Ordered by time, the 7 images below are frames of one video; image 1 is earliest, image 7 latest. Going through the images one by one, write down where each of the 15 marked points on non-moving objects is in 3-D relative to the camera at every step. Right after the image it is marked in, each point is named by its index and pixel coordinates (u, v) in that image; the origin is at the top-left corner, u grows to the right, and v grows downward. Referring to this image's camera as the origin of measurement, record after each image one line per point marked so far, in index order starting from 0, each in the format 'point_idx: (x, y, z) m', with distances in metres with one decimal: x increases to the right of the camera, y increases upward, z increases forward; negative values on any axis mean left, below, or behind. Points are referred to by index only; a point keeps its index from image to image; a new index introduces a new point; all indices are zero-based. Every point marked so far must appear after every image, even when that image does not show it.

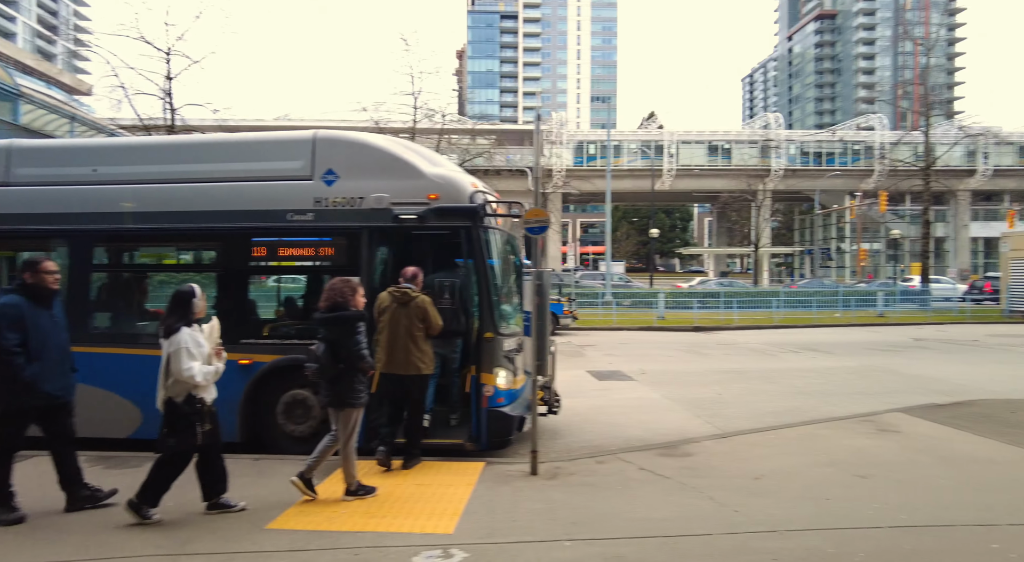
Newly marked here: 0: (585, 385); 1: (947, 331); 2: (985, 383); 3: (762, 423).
0: (+1.2, -1.8, +10.1) m
1: (+13.9, -1.6, +18.7) m
2: (+7.5, -1.6, +9.2) m
3: (+2.9, -1.7, +6.8) m
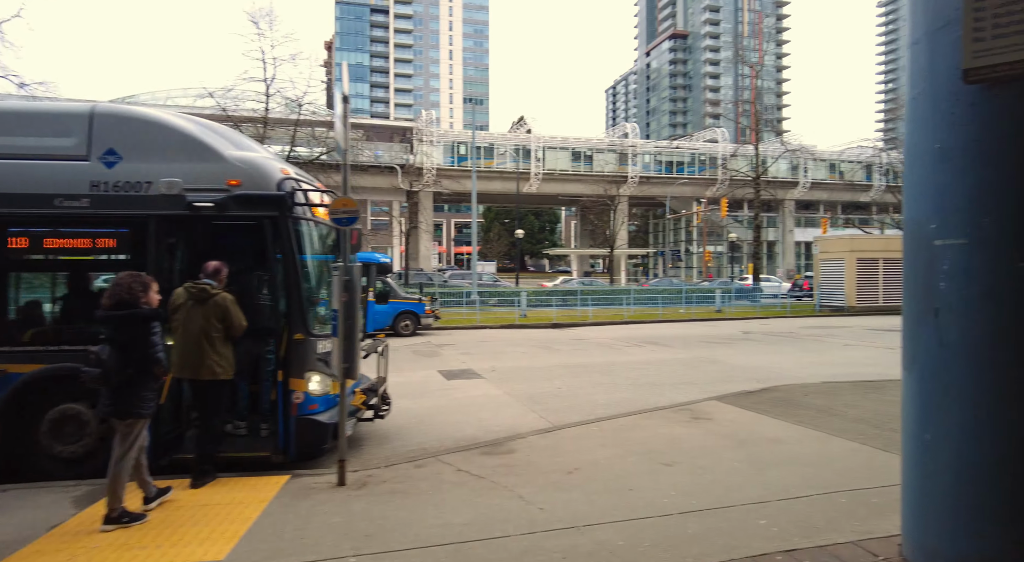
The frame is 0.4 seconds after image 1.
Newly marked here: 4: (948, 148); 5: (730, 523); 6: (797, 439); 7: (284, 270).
0: (-1.4, -1.8, +9.8) m
1: (+9.2, -1.6, +20.9) m
2: (+4.9, -1.6, +10.3) m
3: (+0.9, -1.6, +7.0) m
4: (+2.1, +0.7, +2.9) m
5: (+1.3, -1.5, +3.6) m
6: (+2.7, -1.5, +5.5) m
7: (-2.0, +0.1, +5.1) m
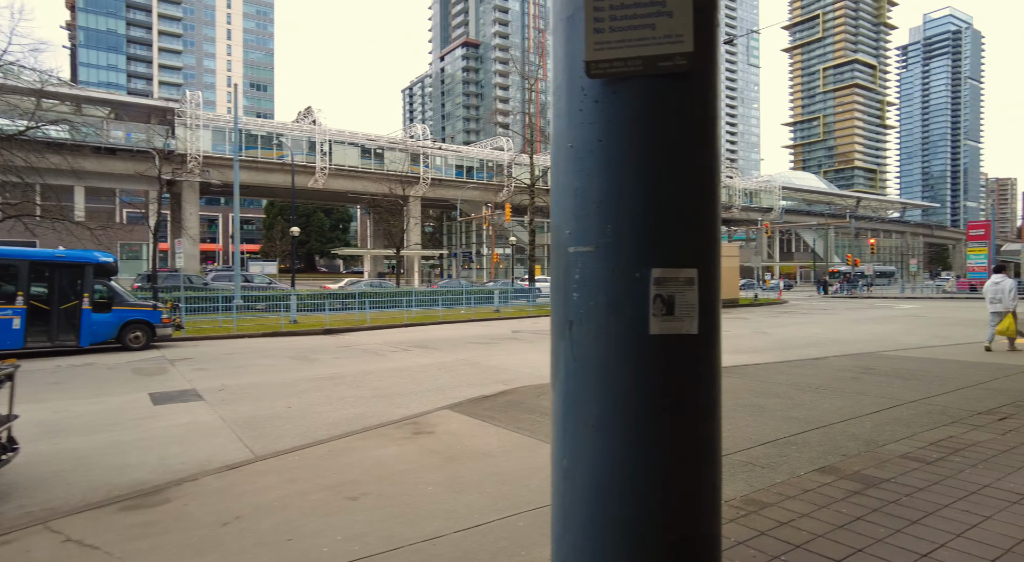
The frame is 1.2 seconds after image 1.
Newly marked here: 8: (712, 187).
0: (-5.3, -1.8, +8.1) m
1: (+1.1, -1.6, +22.1) m
2: (+0.5, -1.6, +10.6) m
3: (-2.2, -1.7, +6.1) m
4: (+0.3, +0.6, +2.6) m
5: (-0.7, -1.5, +3.1) m
6: (0.0, -1.6, +5.4) m
7: (-4.3, 0.0, +3.4) m
8: (+0.9, +0.4, +2.7) m
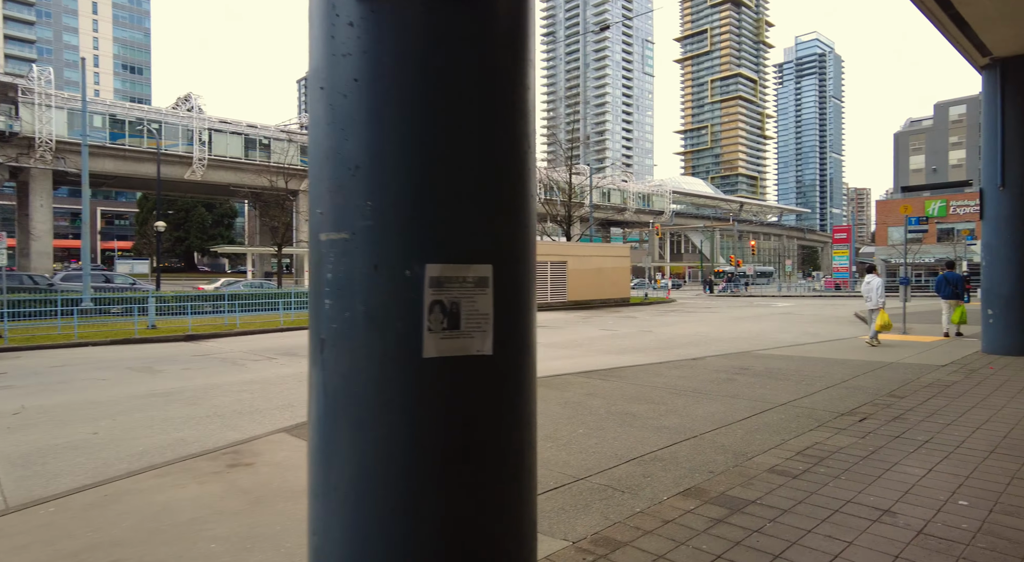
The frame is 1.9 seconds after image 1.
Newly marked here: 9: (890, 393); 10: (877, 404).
0: (-7.0, -1.8, +6.3) m
1: (-2.9, -1.6, +21.1) m
2: (-1.7, -1.6, +9.7) m
3: (-3.6, -1.7, +4.9) m
4: (-0.6, +0.6, +1.9) m
5: (-1.6, -1.5, +2.1) m
6: (-1.3, -1.6, +4.5) m
7: (-5.2, 0.0, +1.8) m
8: (0.0, +0.4, +2.0) m
9: (+4.7, -1.4, +7.2) m
10: (+4.2, -1.4, +6.7) m
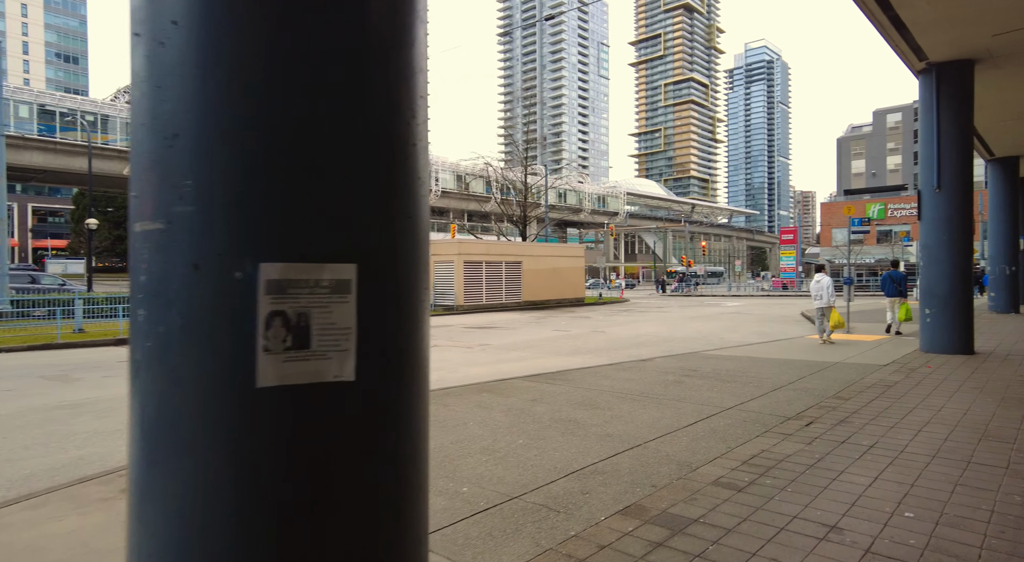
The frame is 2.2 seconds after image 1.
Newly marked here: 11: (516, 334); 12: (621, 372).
0: (-7.6, -1.9, +5.4) m
1: (-4.7, -1.6, +20.5) m
2: (-2.6, -1.6, +9.2) m
3: (-4.1, -1.7, +4.2) m
4: (-0.9, +0.6, +1.4) m
5: (-1.9, -1.6, +1.6) m
6: (-1.9, -1.6, +4.0) m
7: (-5.5, 0.0, +1.1) m
8: (-0.3, +0.4, +1.6) m
9: (+4.0, -1.4, +7.2) m
10: (+3.5, -1.4, +6.6) m
11: (+0.1, -1.7, +18.2) m
12: (+1.8, -1.5, +9.3) m
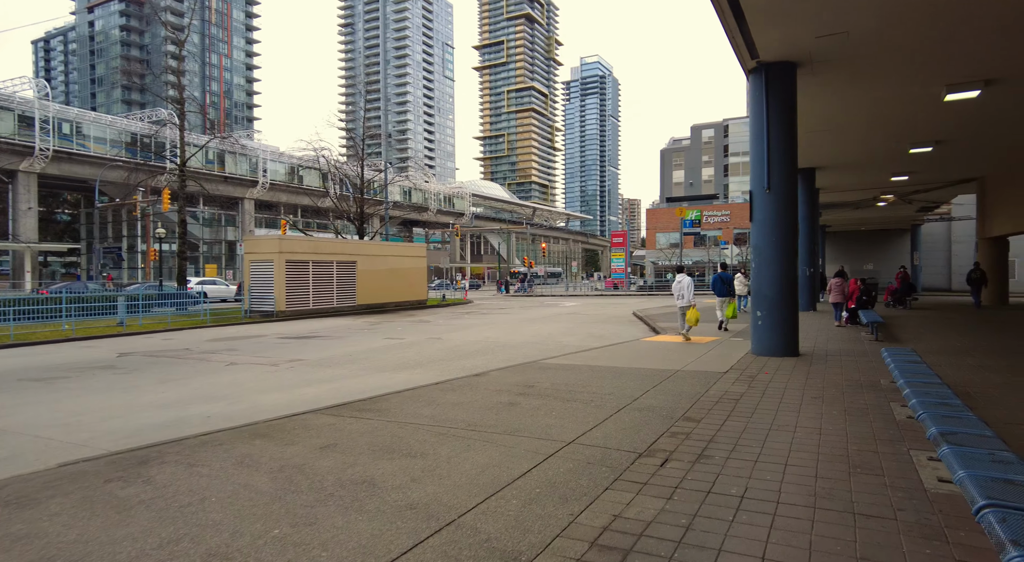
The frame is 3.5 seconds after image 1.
0: (-8.9, -1.9, +1.6) m
1: (-9.9, -1.7, +16.9) m
2: (-5.0, -1.7, +6.5) m
3: (-5.2, -1.8, +1.3) m
4: (-1.4, +0.5, -0.5) m
5: (-2.4, -1.6, -0.6) m
6: (-3.0, -1.6, +1.7) m
7: (-5.8, -0.1, -2.1) m
8: (-0.8, +0.4, -0.2) m
9: (+1.9, -1.4, +6.3) m
10: (+1.6, -1.5, +5.6) m
11: (-4.7, -1.7, +15.9) m
12: (-0.8, -1.5, +7.7) m
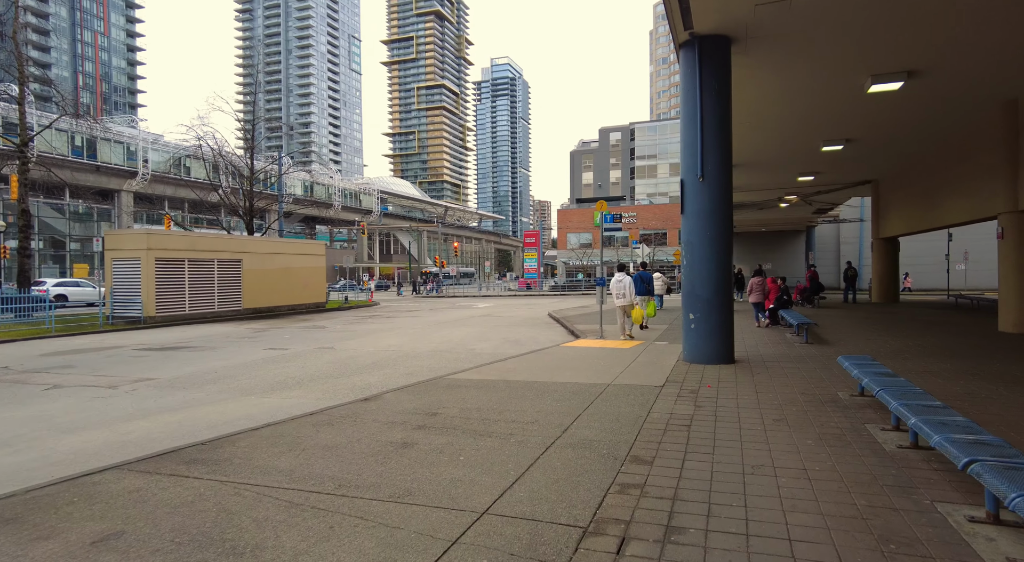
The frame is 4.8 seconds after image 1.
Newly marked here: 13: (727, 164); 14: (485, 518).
0: (-8.9, -2.0, -1.4) m
1: (-12.3, -1.8, +13.6) m
2: (-5.8, -1.7, +4.0) m
3: (-5.3, -1.8, -1.1) m
4: (-1.2, +0.6, -2.4) m
5: (-2.2, -1.6, -2.6) m
6: (-3.1, -1.6, -0.4) m
7: (-5.3, -0.1, -4.6) m
8: (-0.7, +0.4, -2.0) m
9: (+1.0, -1.4, +4.8) m
10: (+0.8, -1.5, +4.1) m
11: (-7.0, -1.8, +13.4) m
12: (-1.9, -1.5, +5.8) m
13: (+3.5, +1.9, +9.5) m
14: (-0.2, -1.5, +3.6) m
